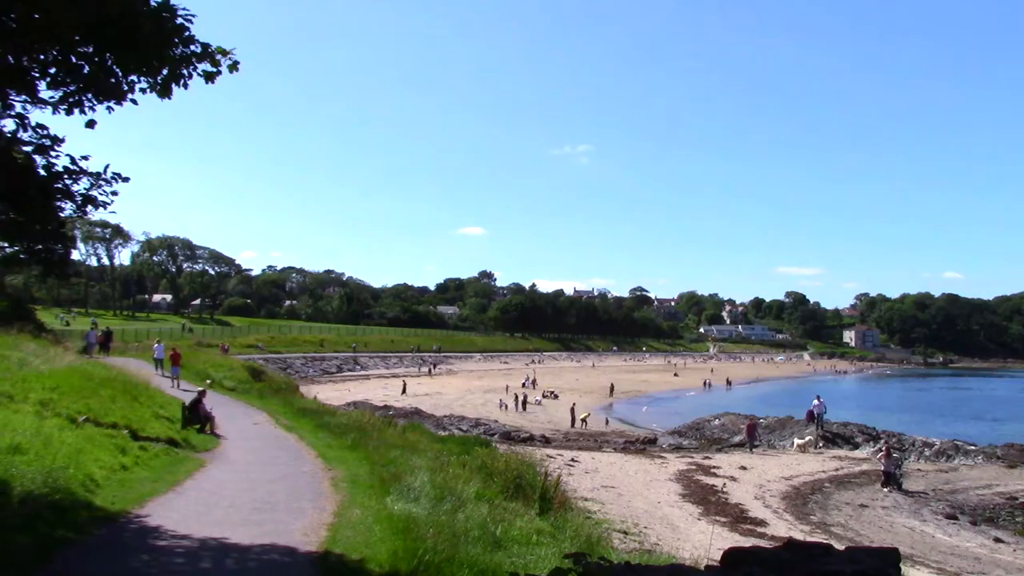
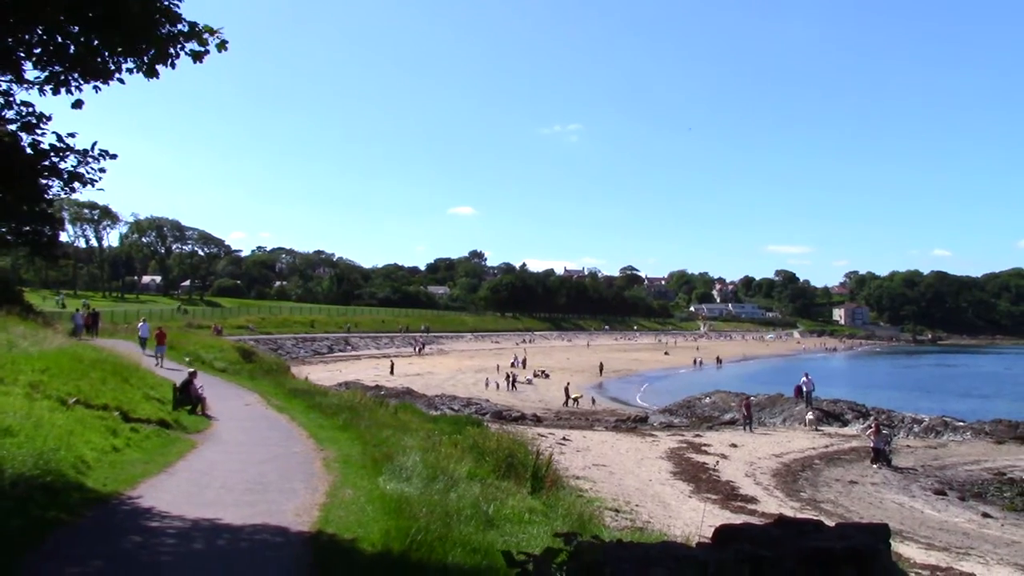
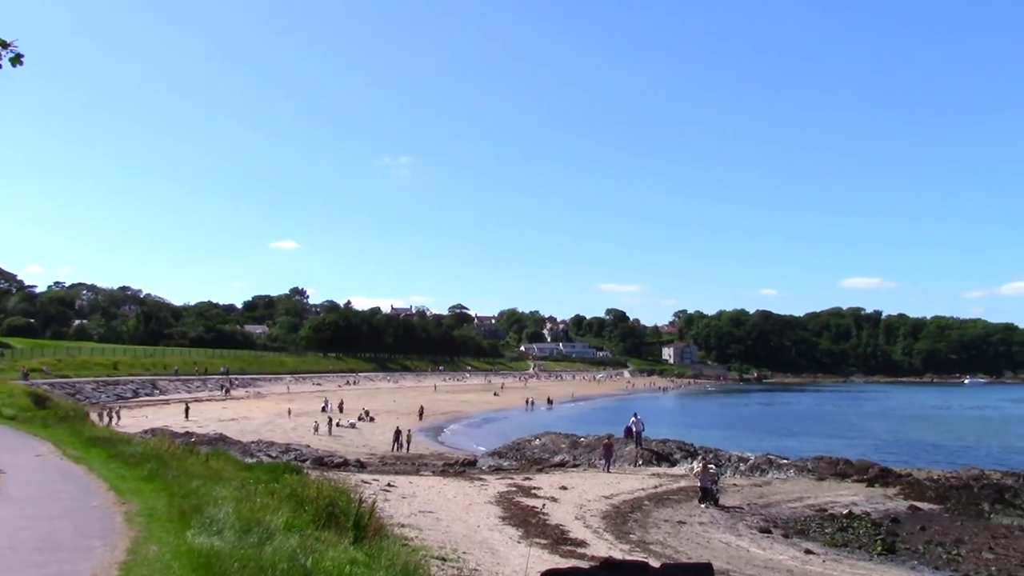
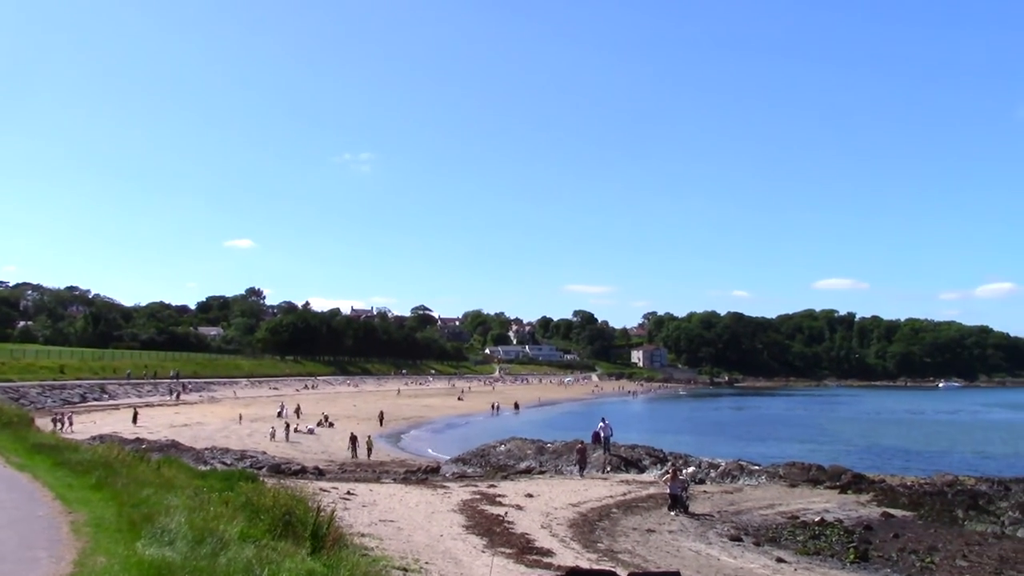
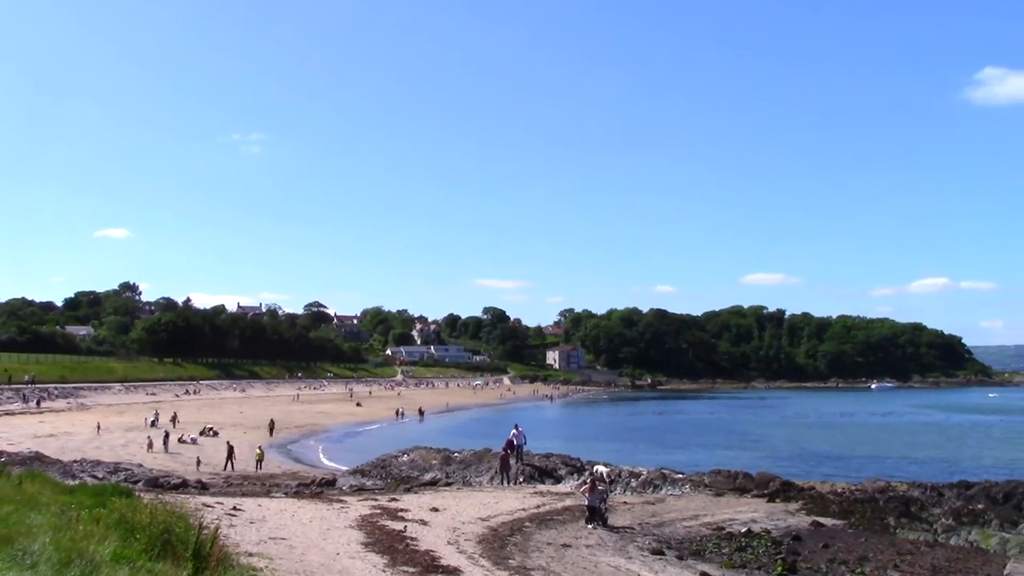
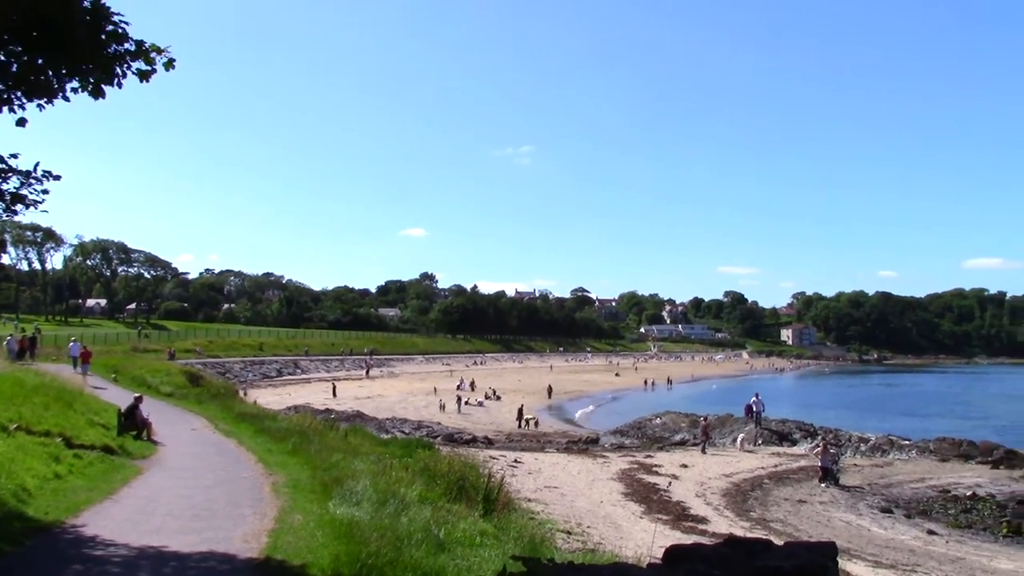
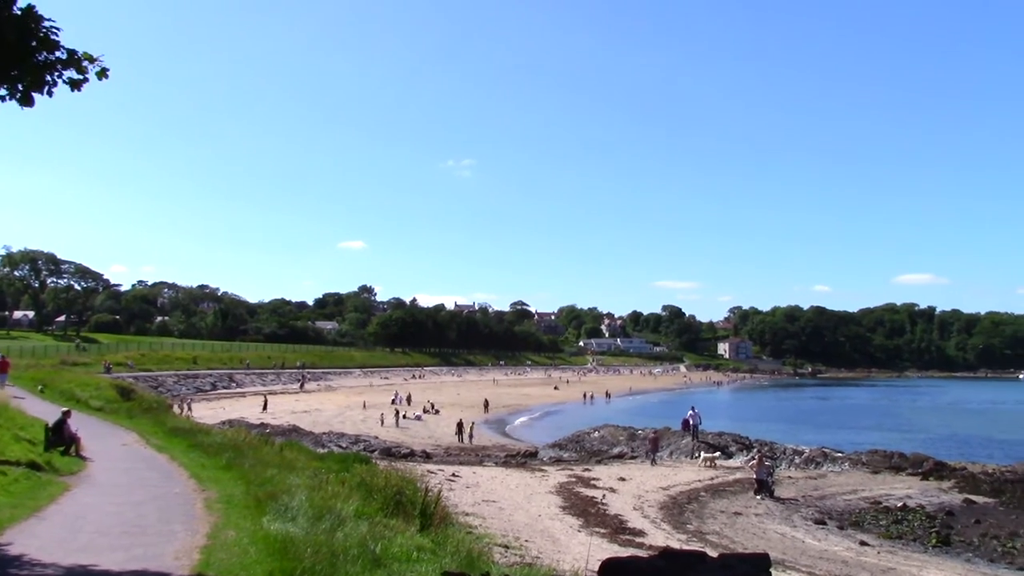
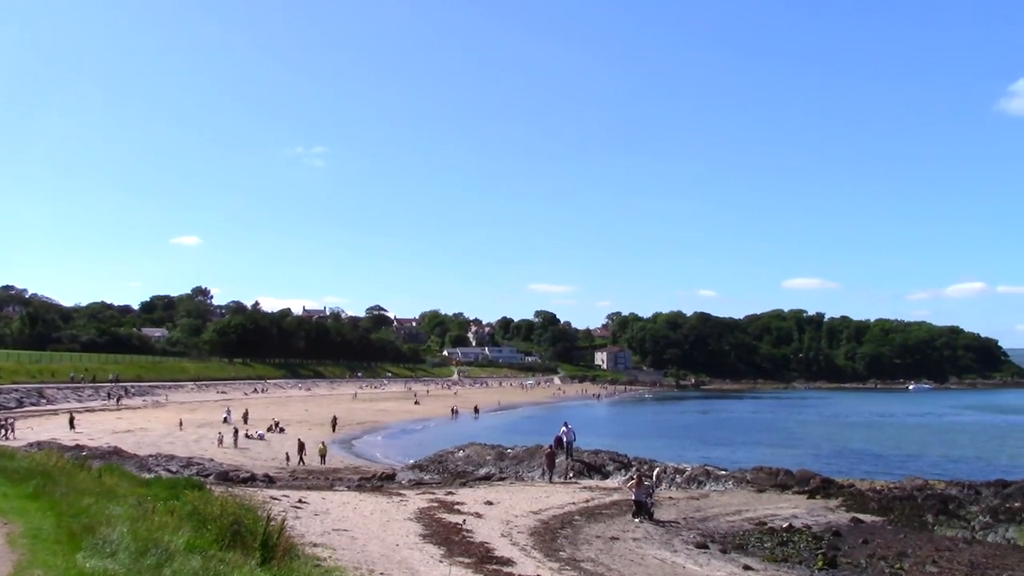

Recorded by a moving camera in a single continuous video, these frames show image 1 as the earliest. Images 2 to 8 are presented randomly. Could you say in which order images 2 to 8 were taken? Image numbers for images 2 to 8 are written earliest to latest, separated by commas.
2, 6, 7, 3, 4, 8, 5
